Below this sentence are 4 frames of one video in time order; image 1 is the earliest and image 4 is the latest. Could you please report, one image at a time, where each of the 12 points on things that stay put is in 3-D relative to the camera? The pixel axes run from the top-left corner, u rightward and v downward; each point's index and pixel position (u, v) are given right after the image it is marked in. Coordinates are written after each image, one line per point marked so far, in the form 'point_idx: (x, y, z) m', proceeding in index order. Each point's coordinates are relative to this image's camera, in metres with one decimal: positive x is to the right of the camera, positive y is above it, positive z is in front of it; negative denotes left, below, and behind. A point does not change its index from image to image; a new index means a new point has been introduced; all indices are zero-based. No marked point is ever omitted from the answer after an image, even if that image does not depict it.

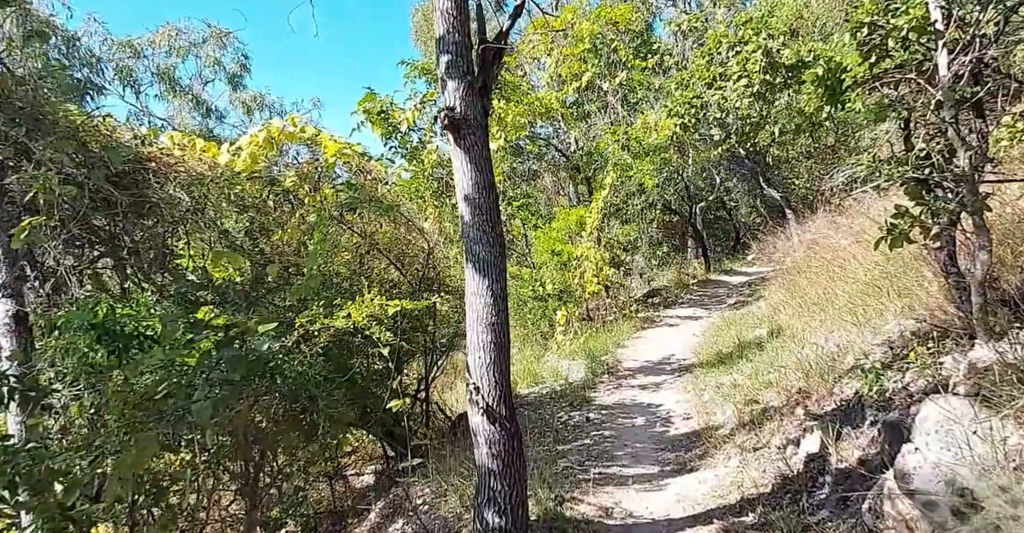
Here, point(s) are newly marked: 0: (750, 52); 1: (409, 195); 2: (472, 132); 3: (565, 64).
0: (+3.1, +2.8, +8.5) m
1: (-1.0, +0.7, +6.3) m
2: (-0.3, +0.8, +4.2) m
3: (+0.9, +3.3, +10.8) m
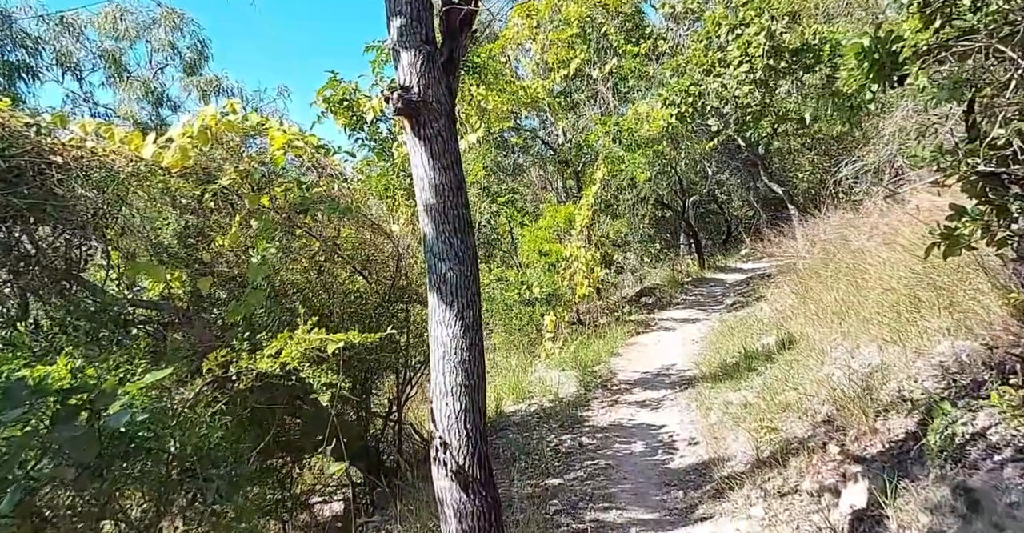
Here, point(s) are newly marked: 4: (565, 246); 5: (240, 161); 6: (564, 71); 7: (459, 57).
0: (+2.8, +2.7, +7.8) m
1: (-1.2, +0.6, +5.6) m
2: (-0.4, +0.7, +3.5) m
3: (+0.6, +3.3, +10.1) m
4: (+0.7, +0.3, +9.3) m
5: (-1.8, +0.7, +4.3) m
6: (+0.8, +3.0, +10.1) m
7: (-0.3, +1.1, +3.6) m
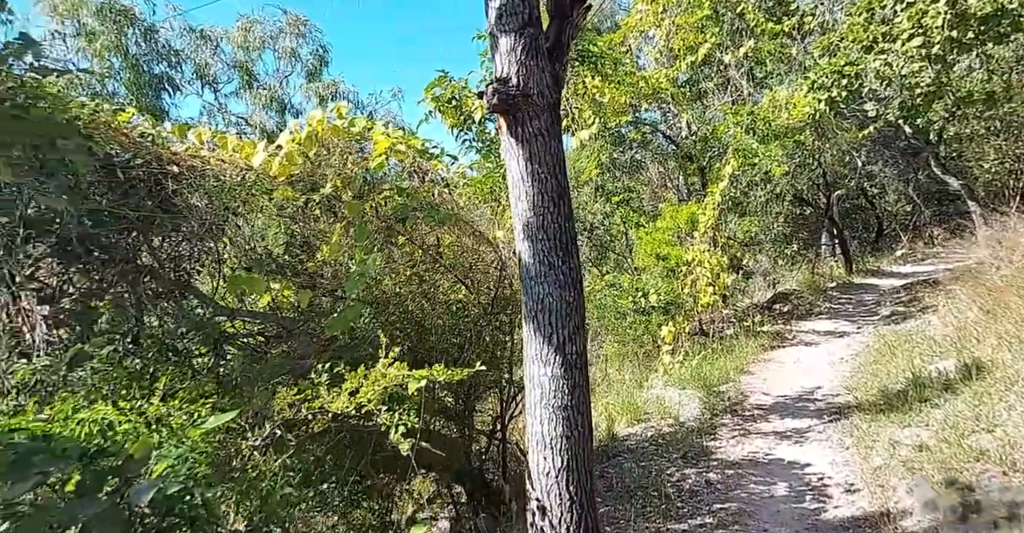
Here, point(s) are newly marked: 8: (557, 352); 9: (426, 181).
0: (+4.1, +2.7, +6.6) m
1: (-0.2, +0.6, +5.2) m
2: (+0.1, +0.7, +3.0) m
3: (+2.3, +3.3, +9.3) m
4: (+2.3, +0.2, +8.5) m
5: (-1.1, +0.6, +4.1) m
6: (+2.5, +3.0, +9.3) m
7: (+0.3, +1.1, +3.1) m
8: (+0.2, -0.4, +2.9) m
9: (-0.6, +0.6, +4.4) m
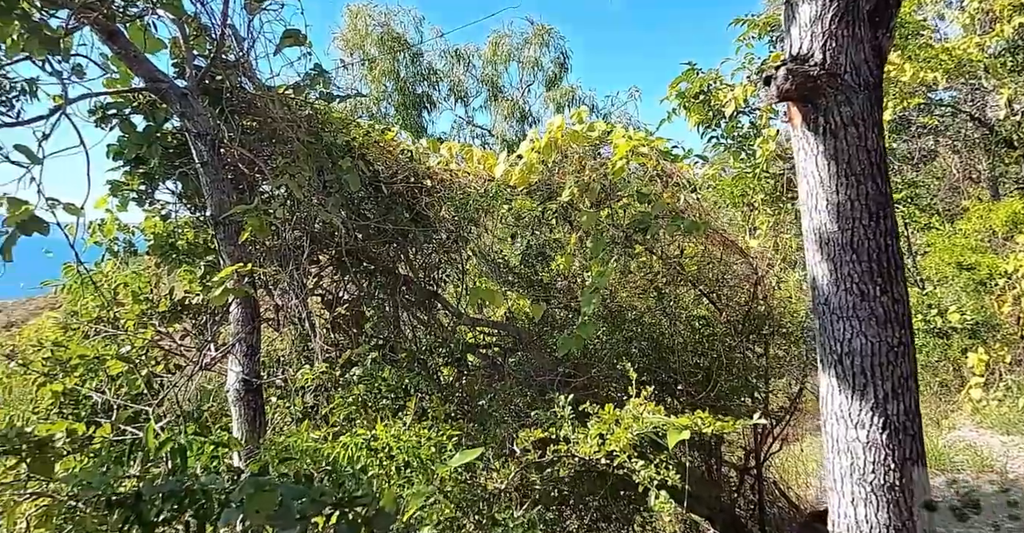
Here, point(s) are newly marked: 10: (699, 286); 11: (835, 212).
0: (+6.2, +2.5, +4.3) m
1: (+1.6, +0.4, +4.5) m
2: (+1.1, +0.6, +2.3) m
3: (+5.5, +3.1, +7.4) m
4: (+5.1, +0.1, +6.7) m
5: (+0.4, +0.5, +3.7) m
6: (+5.7, +2.8, +7.4) m
7: (+1.3, +1.0, +2.4) m
8: (+1.2, -0.5, +2.2) m
9: (+1.0, +0.5, +3.9) m
10: (+1.2, -0.2, +3.9) m
11: (+1.2, +0.2, +2.4) m
